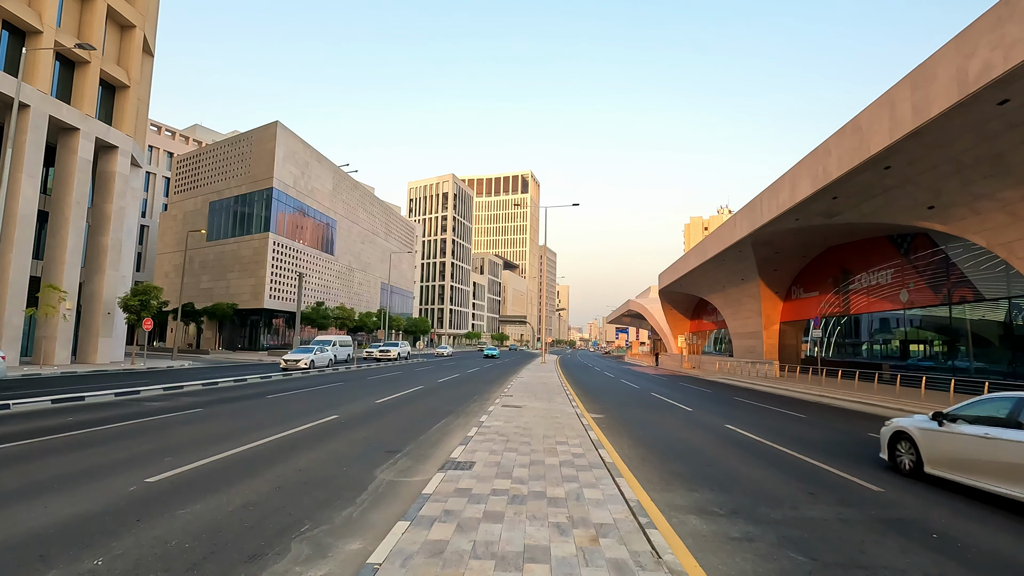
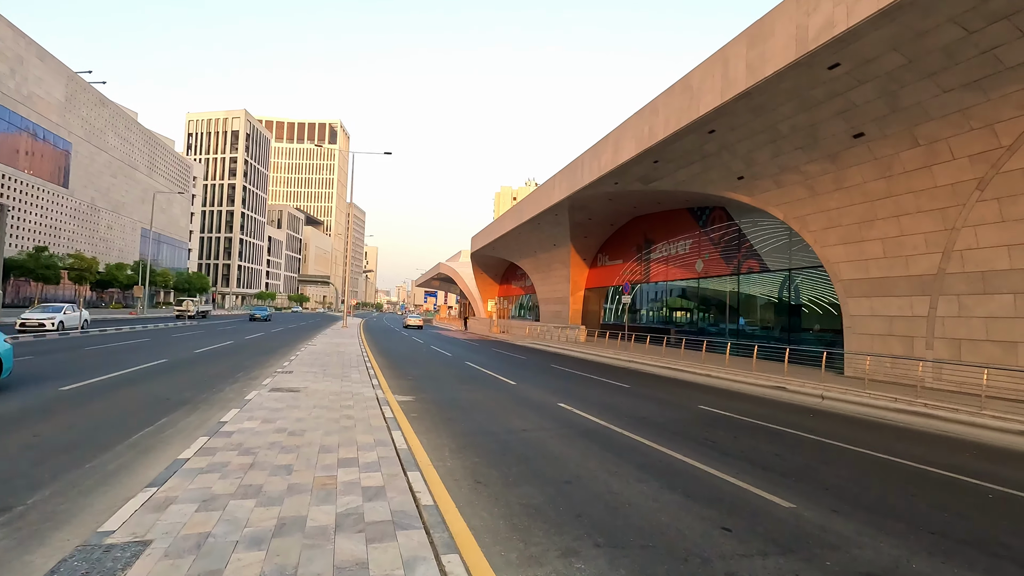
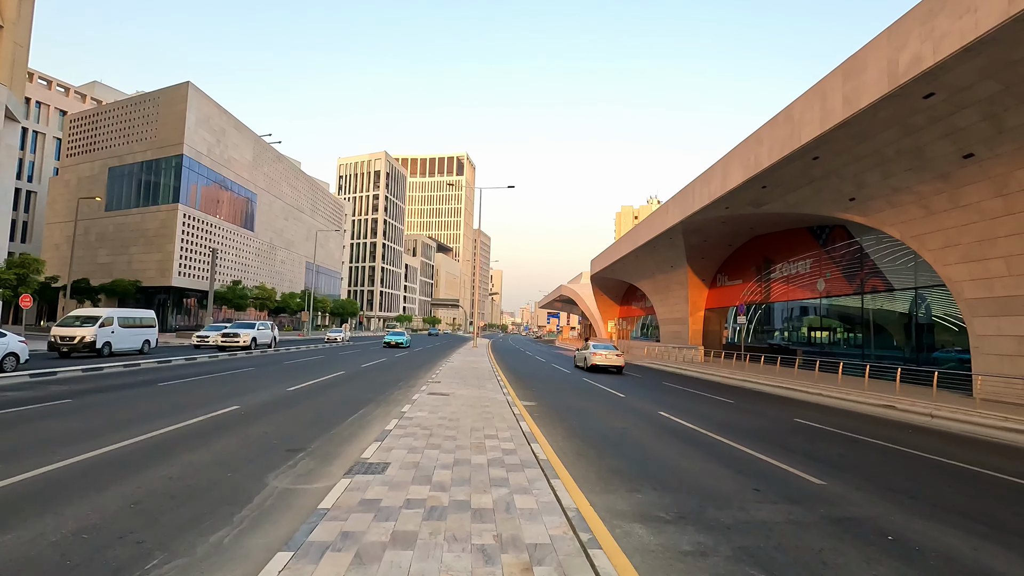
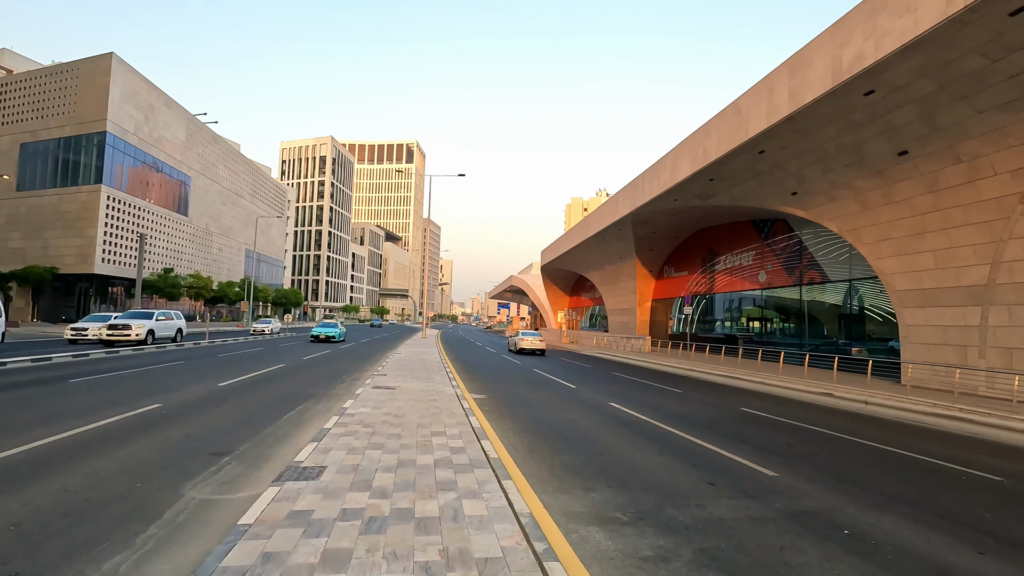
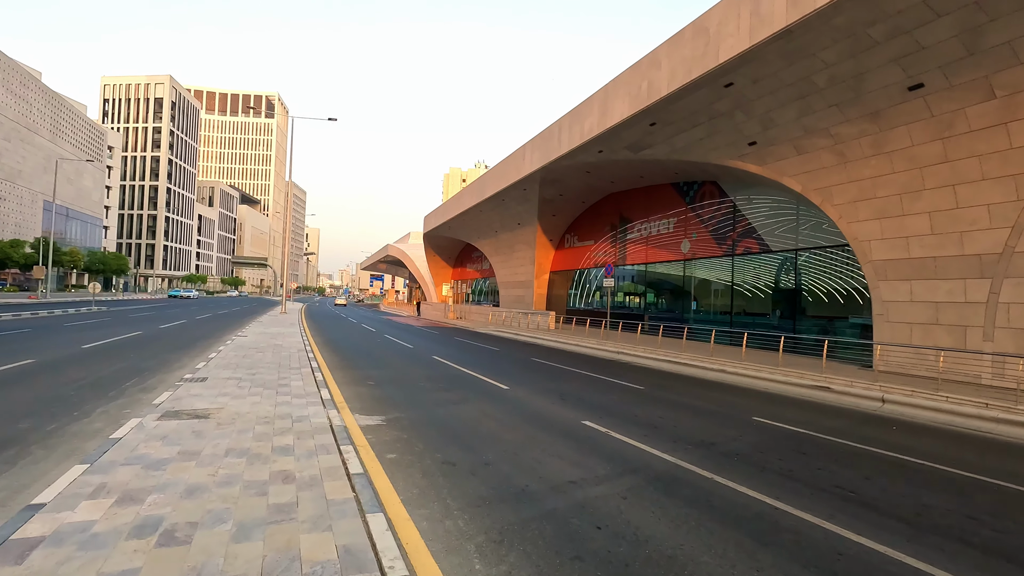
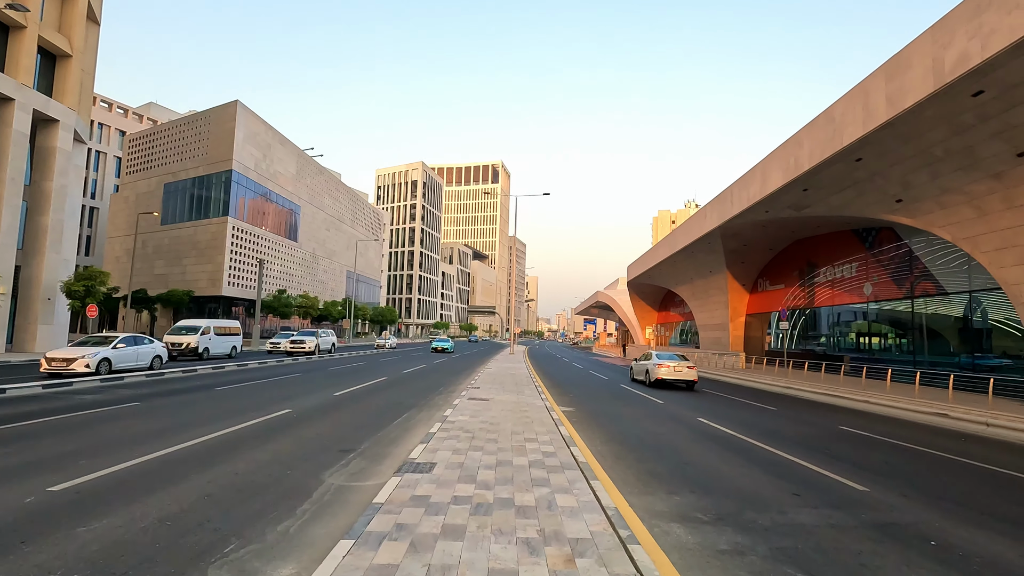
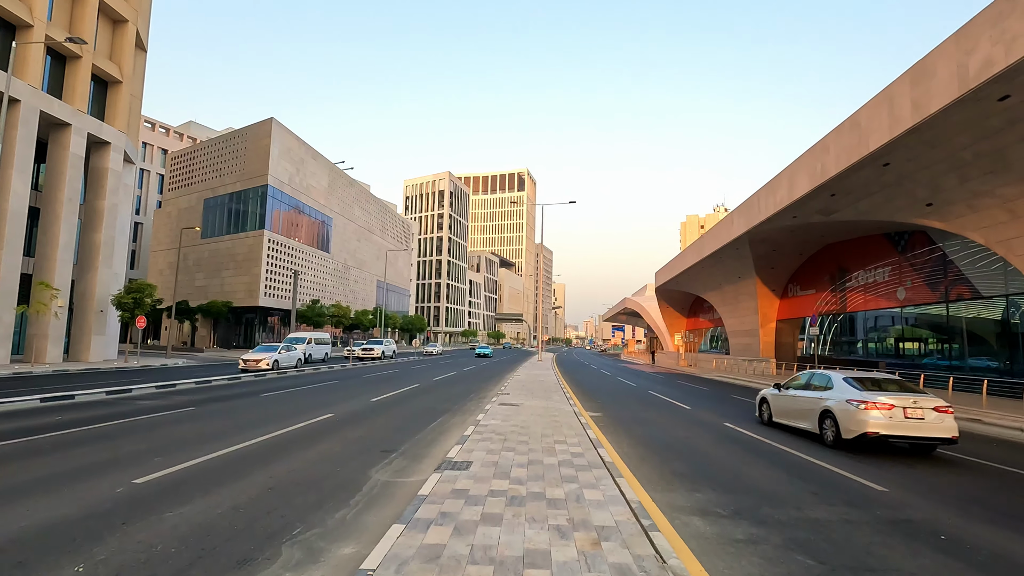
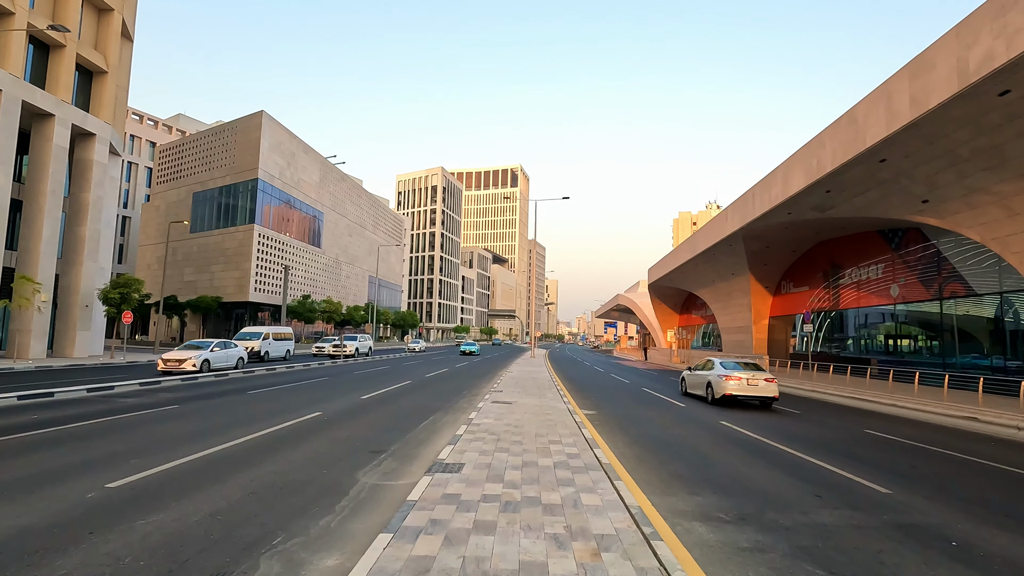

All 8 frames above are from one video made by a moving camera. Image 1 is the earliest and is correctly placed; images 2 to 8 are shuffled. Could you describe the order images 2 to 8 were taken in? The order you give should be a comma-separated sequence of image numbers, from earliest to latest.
7, 8, 6, 3, 4, 2, 5
